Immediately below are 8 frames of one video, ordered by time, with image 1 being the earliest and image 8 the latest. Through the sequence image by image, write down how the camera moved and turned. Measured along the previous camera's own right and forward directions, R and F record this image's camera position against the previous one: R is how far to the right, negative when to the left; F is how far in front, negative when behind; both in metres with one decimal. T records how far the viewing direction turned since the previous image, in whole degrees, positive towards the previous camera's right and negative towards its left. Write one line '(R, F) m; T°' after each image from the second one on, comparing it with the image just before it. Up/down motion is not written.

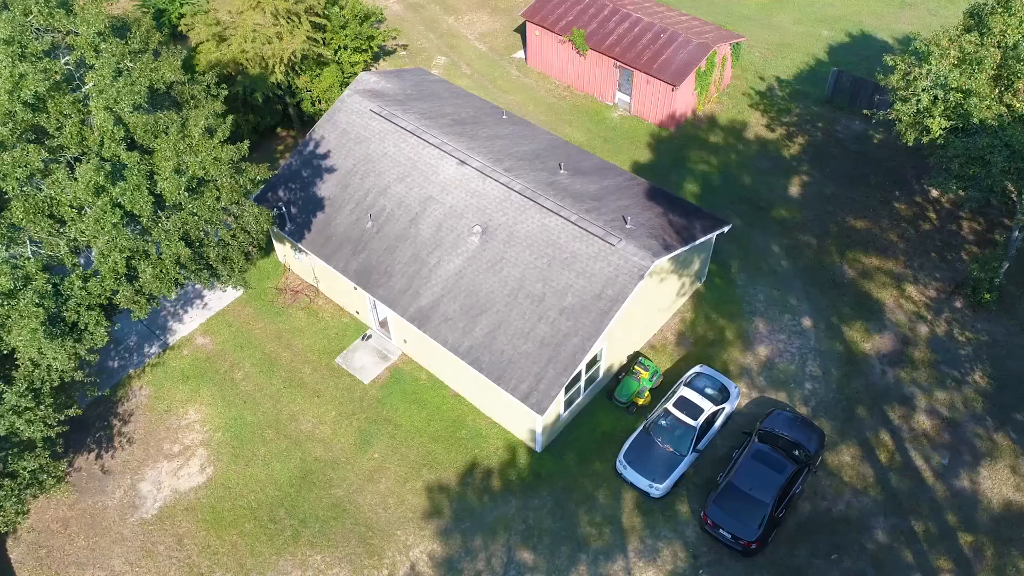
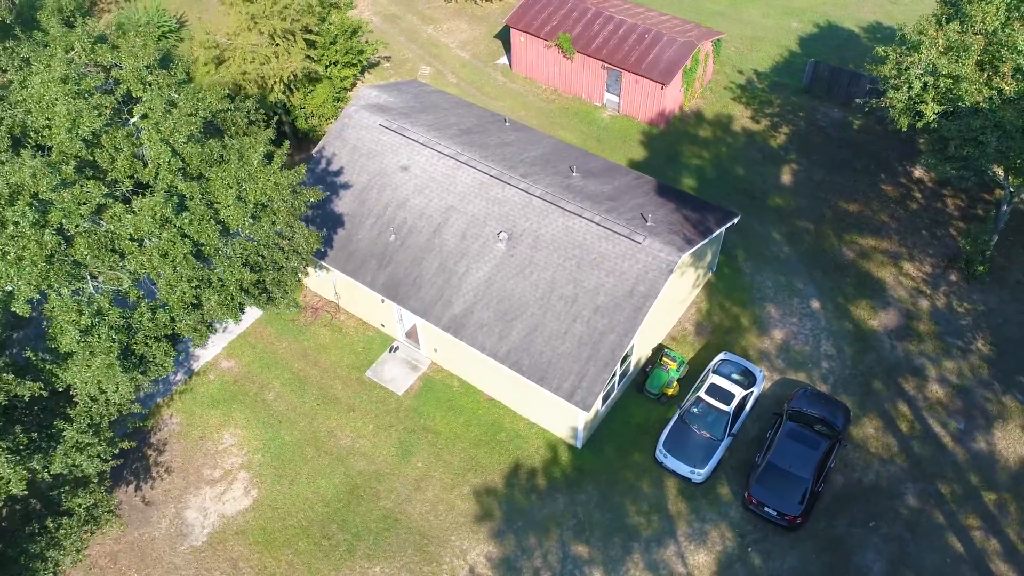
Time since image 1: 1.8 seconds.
(-1.9, -0.4) m; +4°
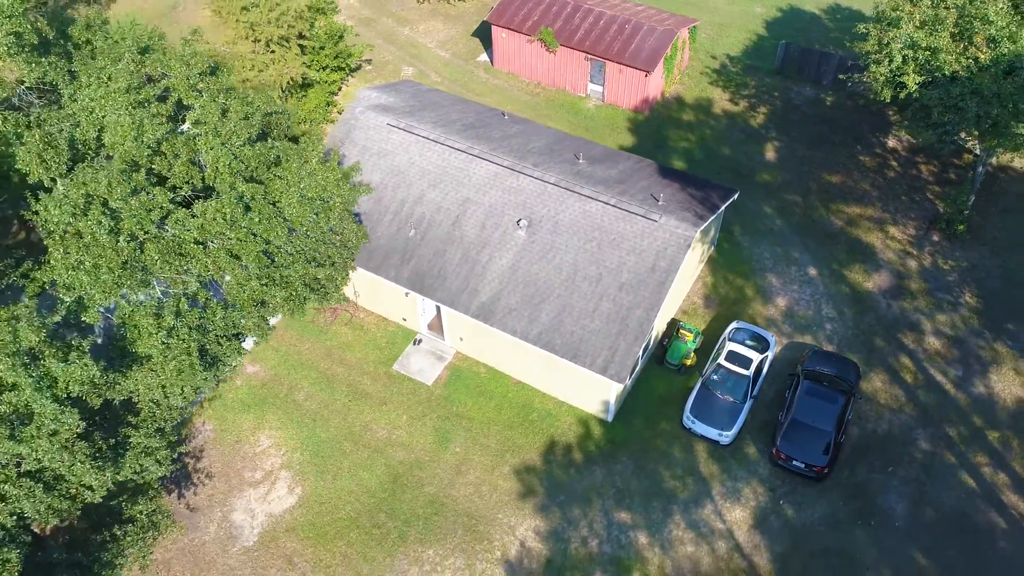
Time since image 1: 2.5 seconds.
(-1.8, -0.6) m; +4°
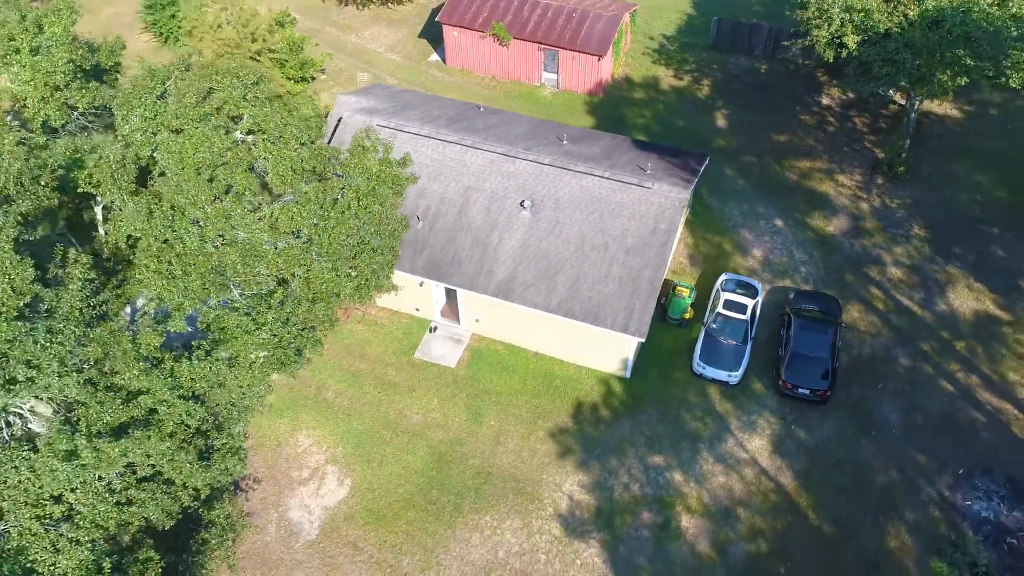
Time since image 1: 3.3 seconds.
(-2.6, -1.1) m; +6°
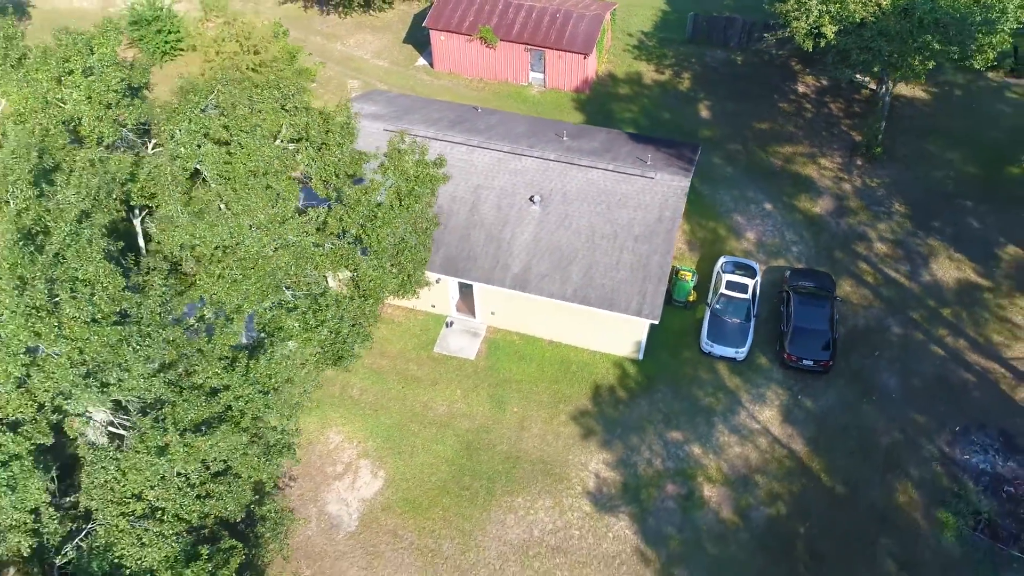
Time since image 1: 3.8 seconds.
(-1.4, -0.8) m; +3°
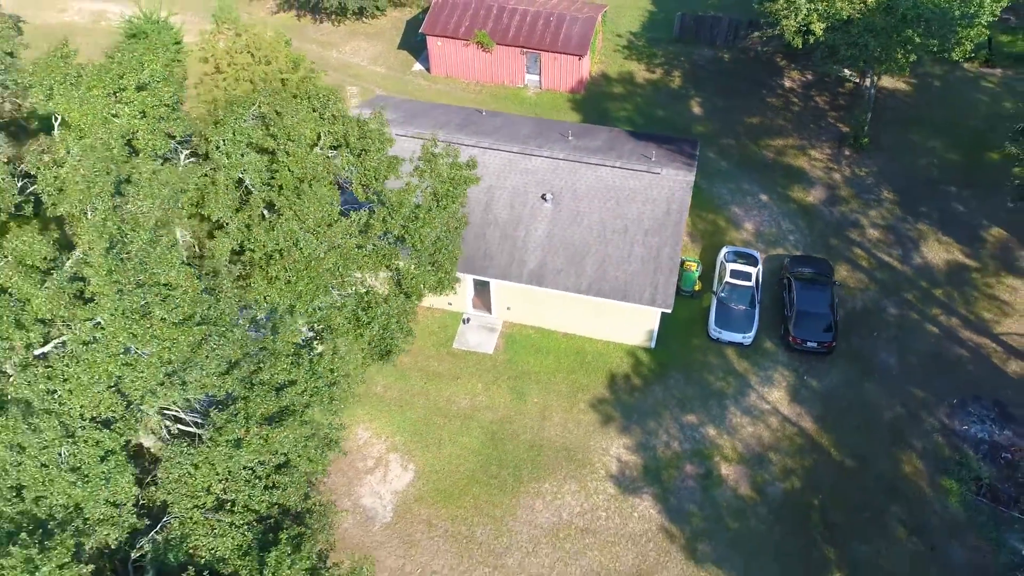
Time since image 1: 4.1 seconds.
(-1.2, -0.8) m; +2°
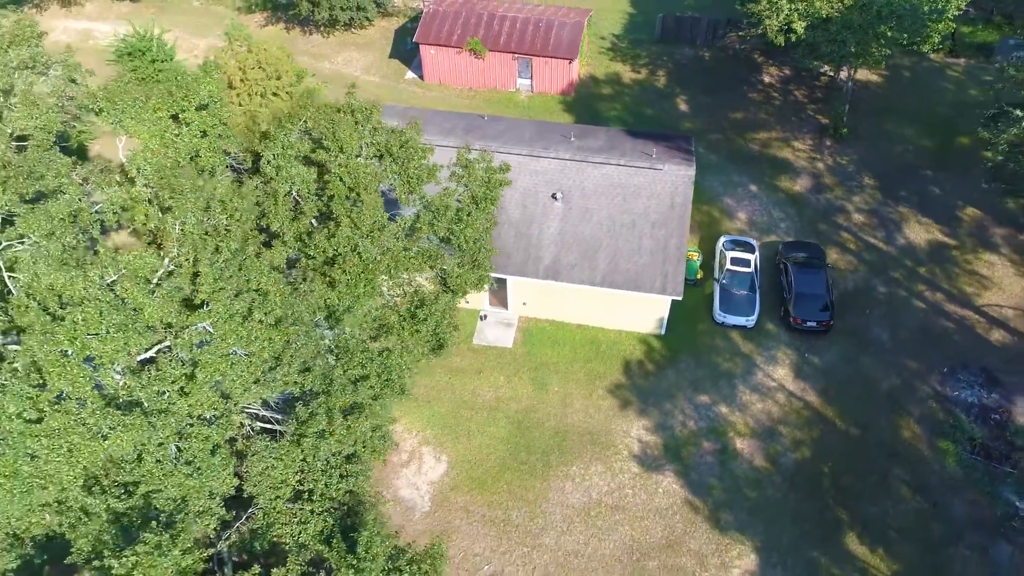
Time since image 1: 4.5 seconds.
(-1.5, -1.1) m; +2°
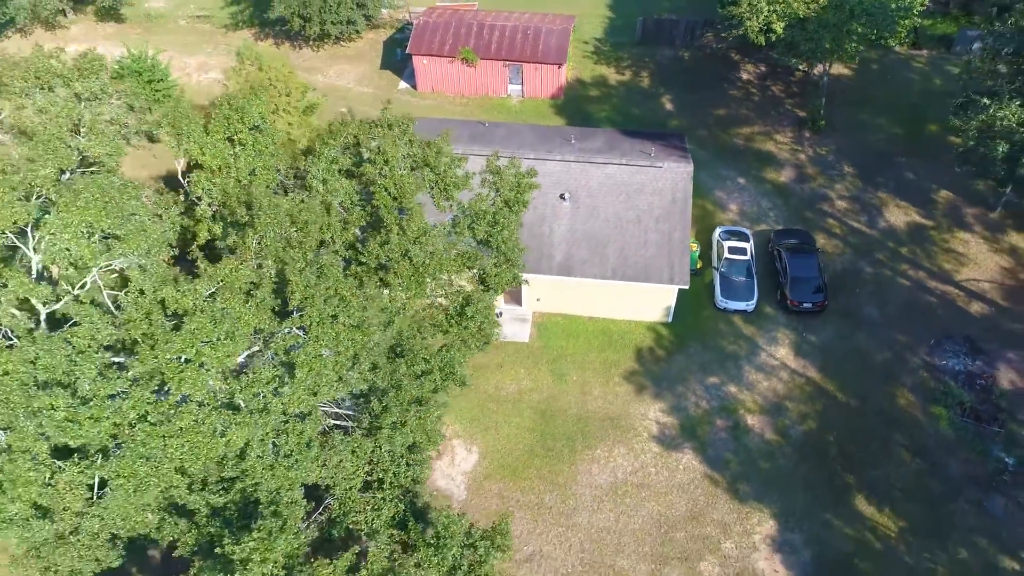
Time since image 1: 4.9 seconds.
(-1.6, -1.2) m; +3°
